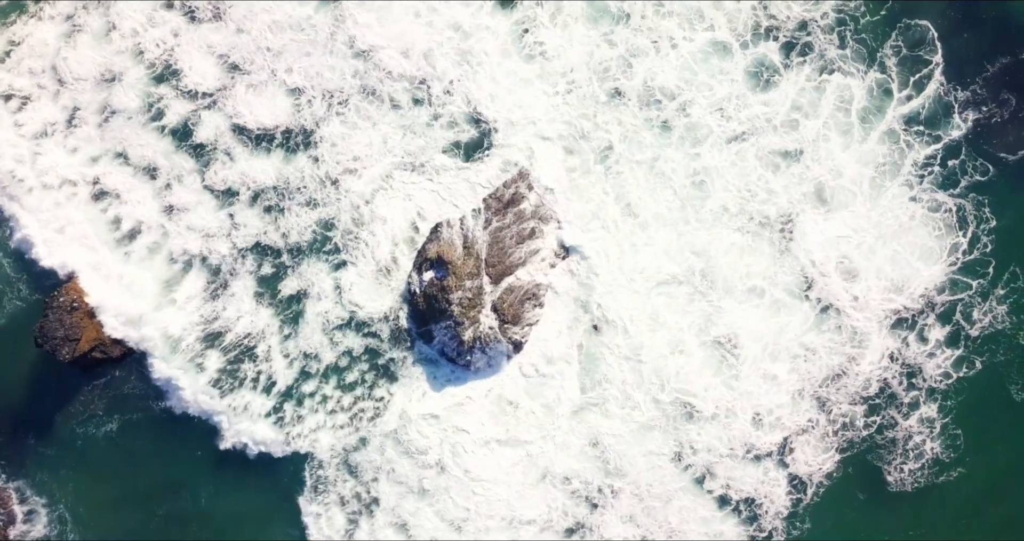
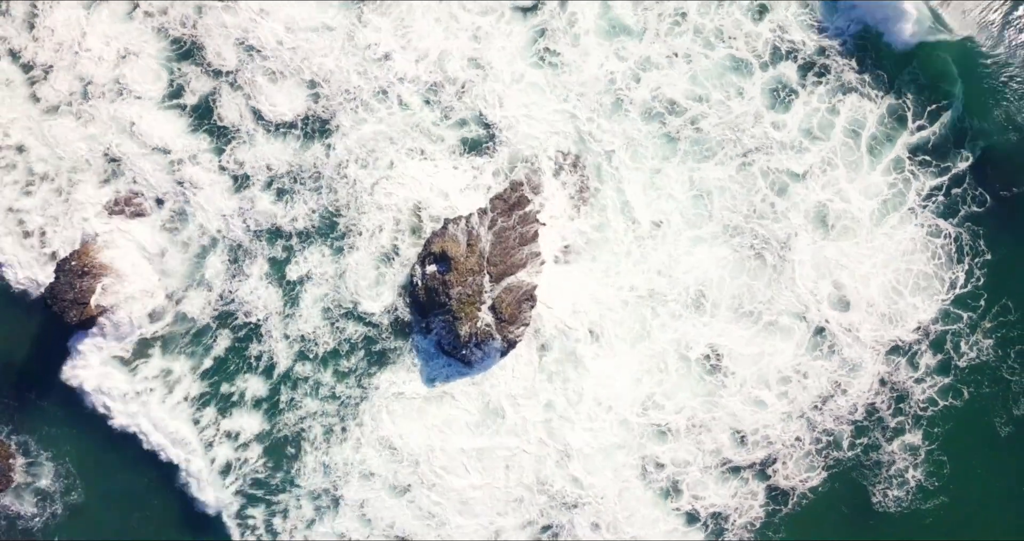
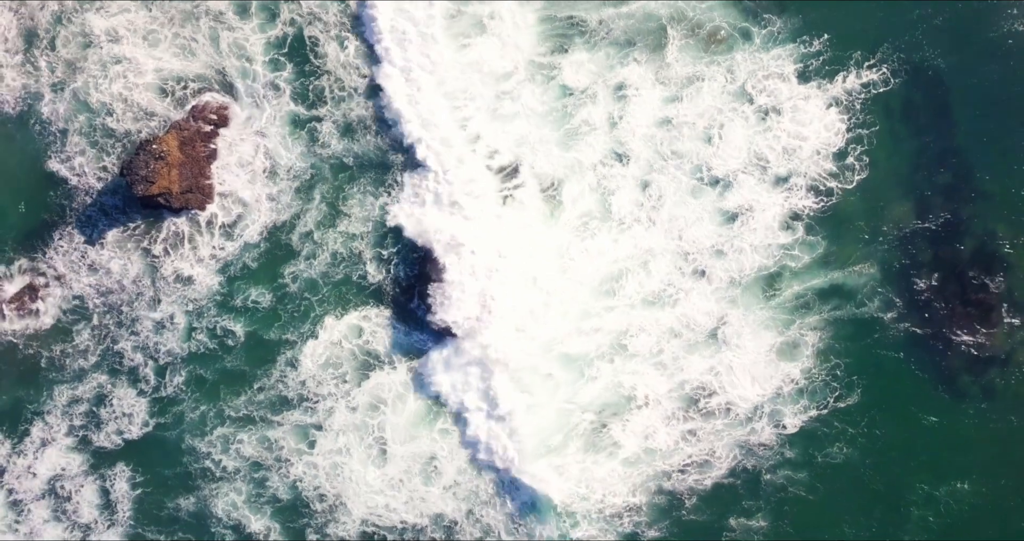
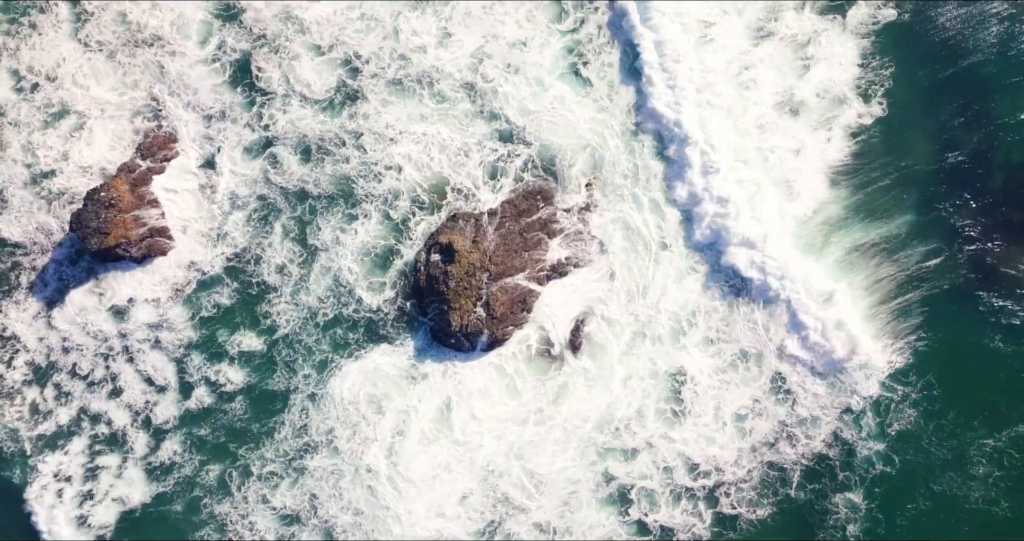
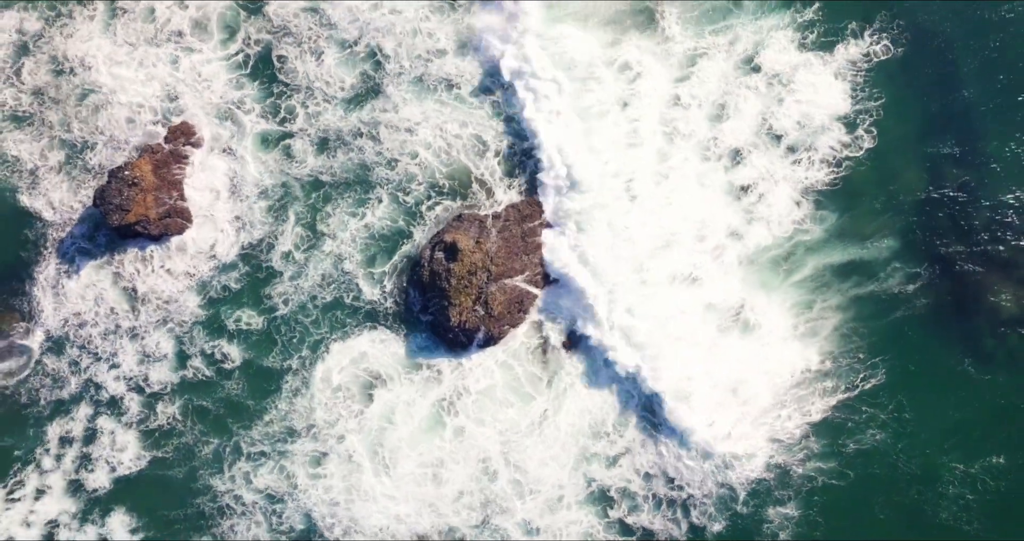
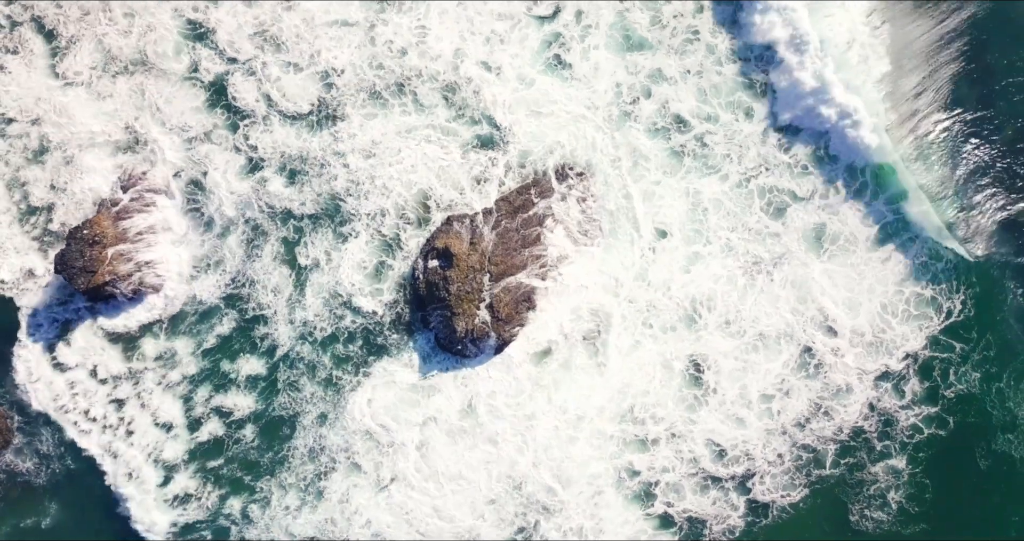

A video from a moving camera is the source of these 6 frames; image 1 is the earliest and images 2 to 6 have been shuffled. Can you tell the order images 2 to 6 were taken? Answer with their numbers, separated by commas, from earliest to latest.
2, 6, 4, 5, 3
